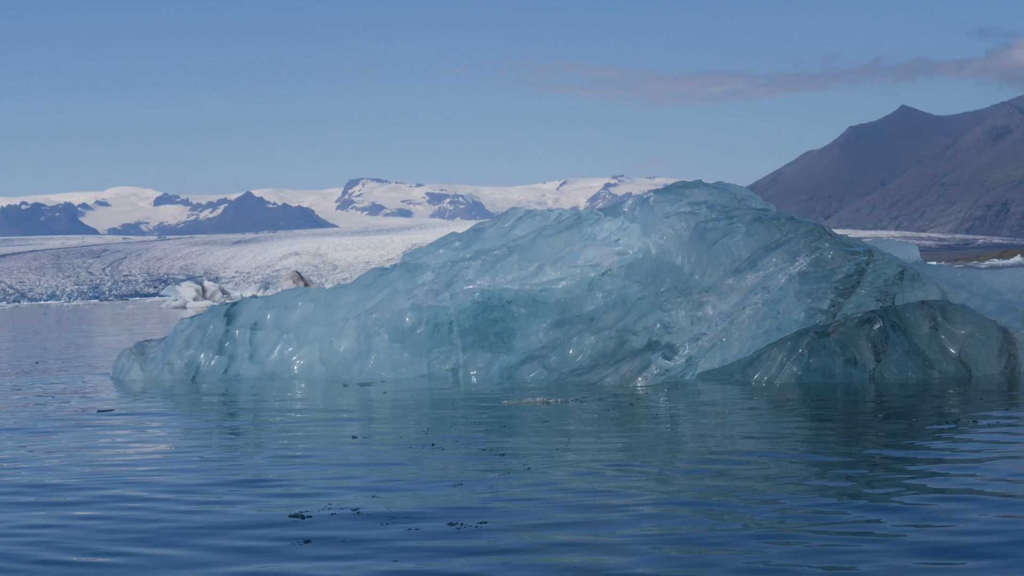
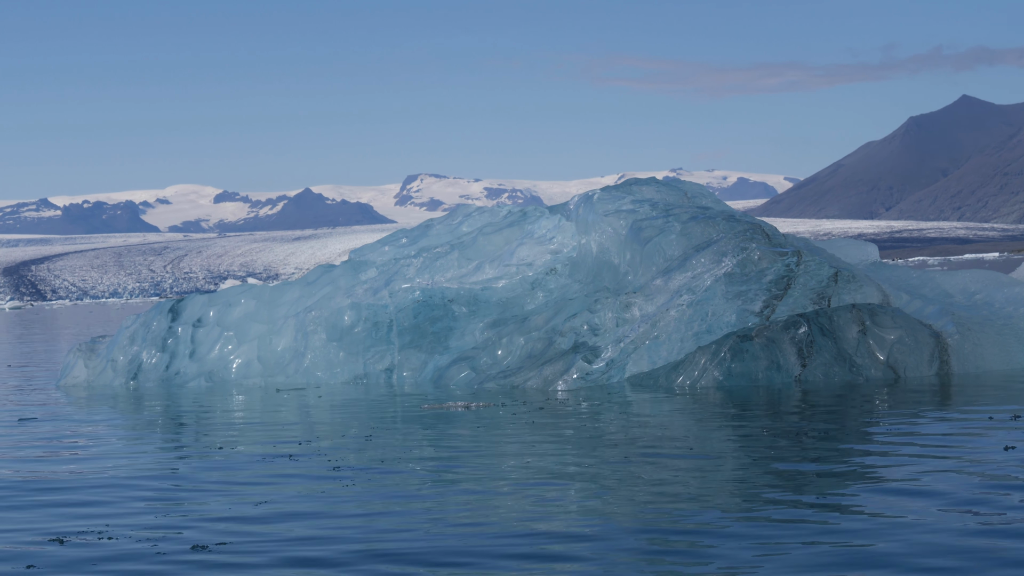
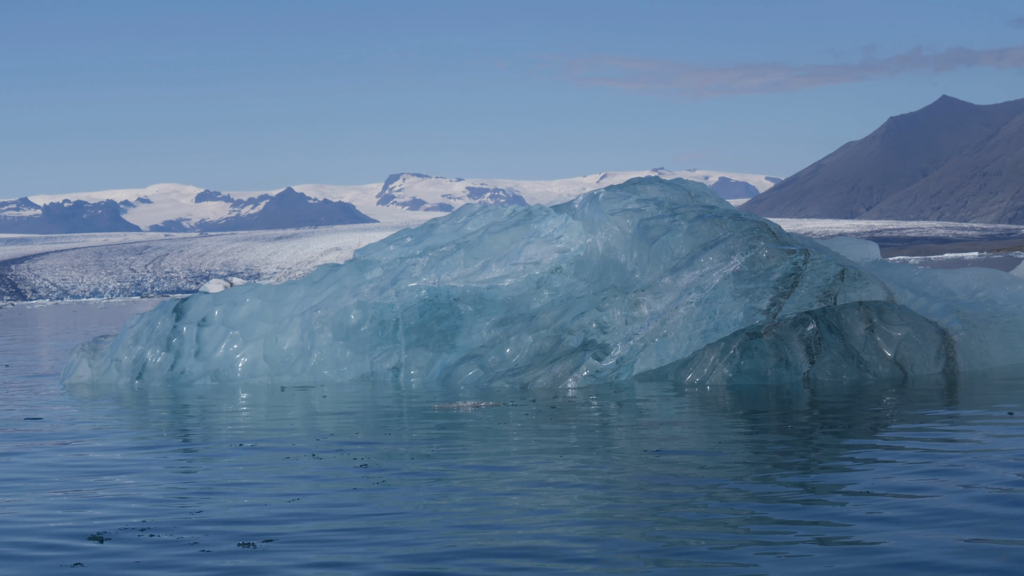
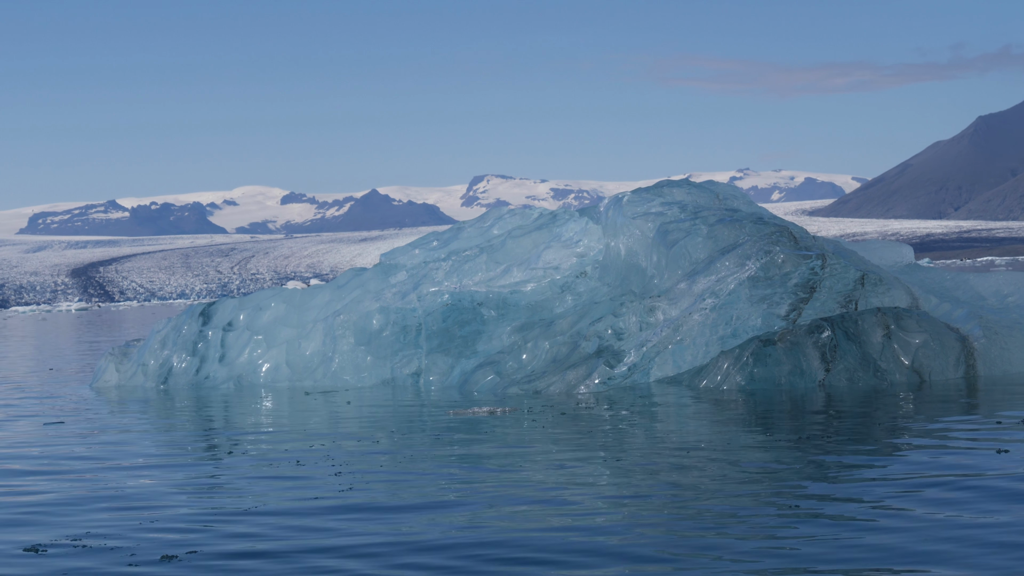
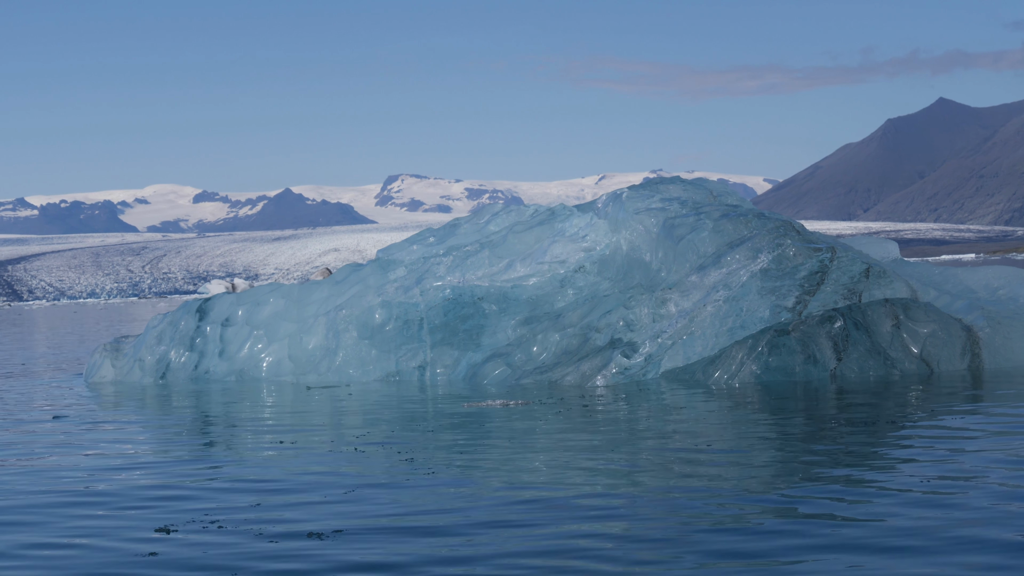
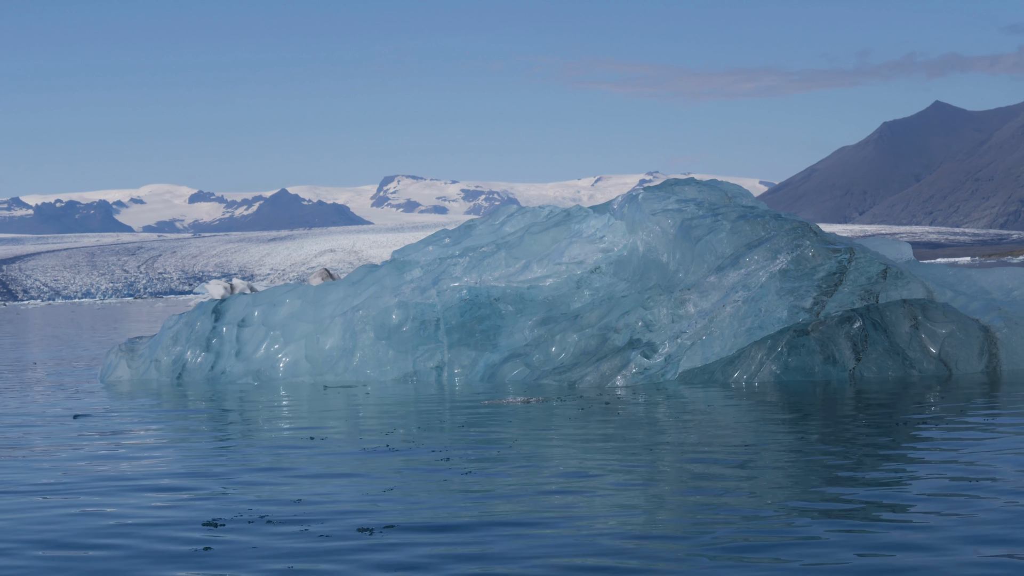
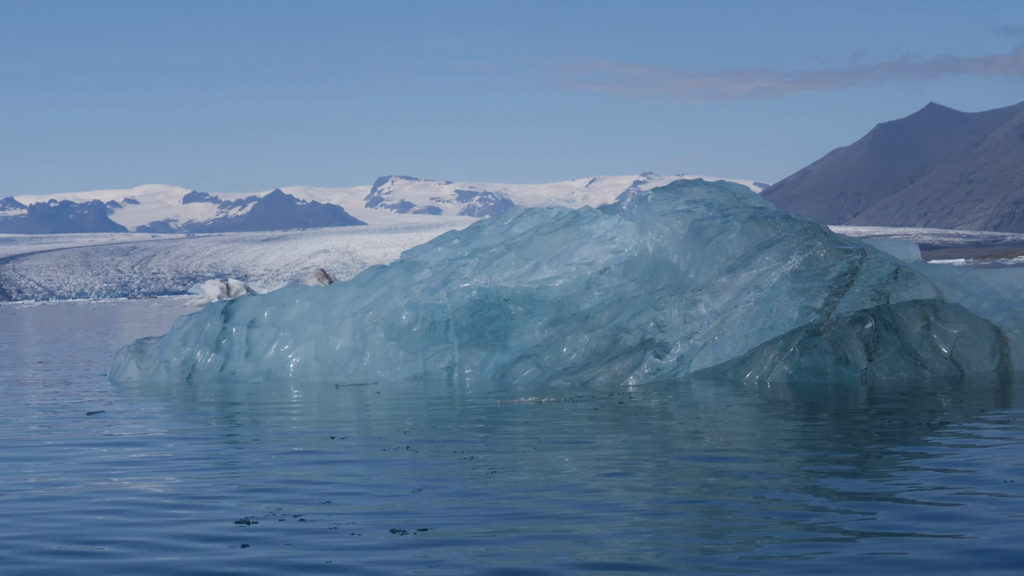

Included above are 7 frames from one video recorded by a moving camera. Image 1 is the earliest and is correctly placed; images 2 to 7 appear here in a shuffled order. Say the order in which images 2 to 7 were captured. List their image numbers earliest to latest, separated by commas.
7, 6, 5, 3, 2, 4
